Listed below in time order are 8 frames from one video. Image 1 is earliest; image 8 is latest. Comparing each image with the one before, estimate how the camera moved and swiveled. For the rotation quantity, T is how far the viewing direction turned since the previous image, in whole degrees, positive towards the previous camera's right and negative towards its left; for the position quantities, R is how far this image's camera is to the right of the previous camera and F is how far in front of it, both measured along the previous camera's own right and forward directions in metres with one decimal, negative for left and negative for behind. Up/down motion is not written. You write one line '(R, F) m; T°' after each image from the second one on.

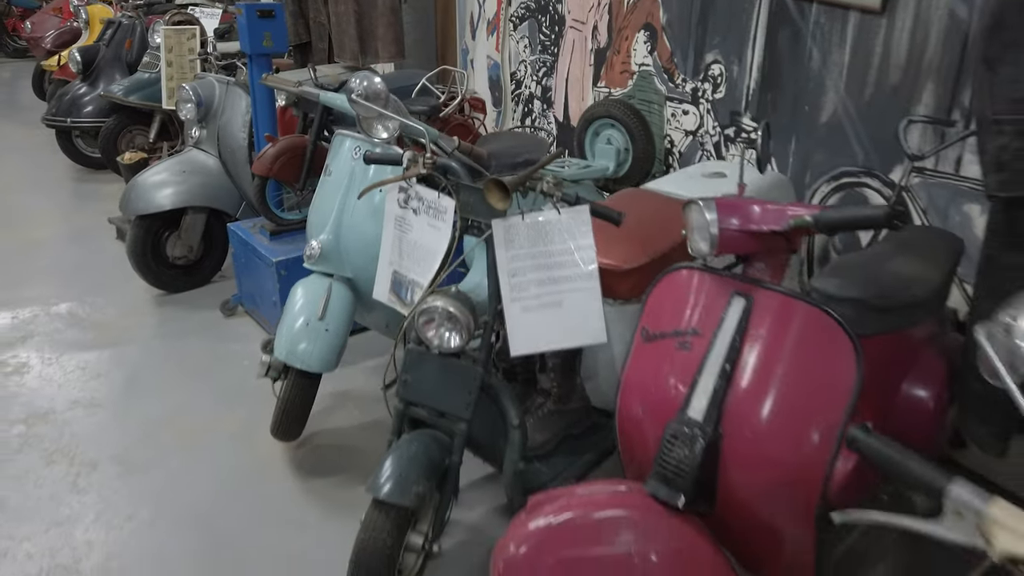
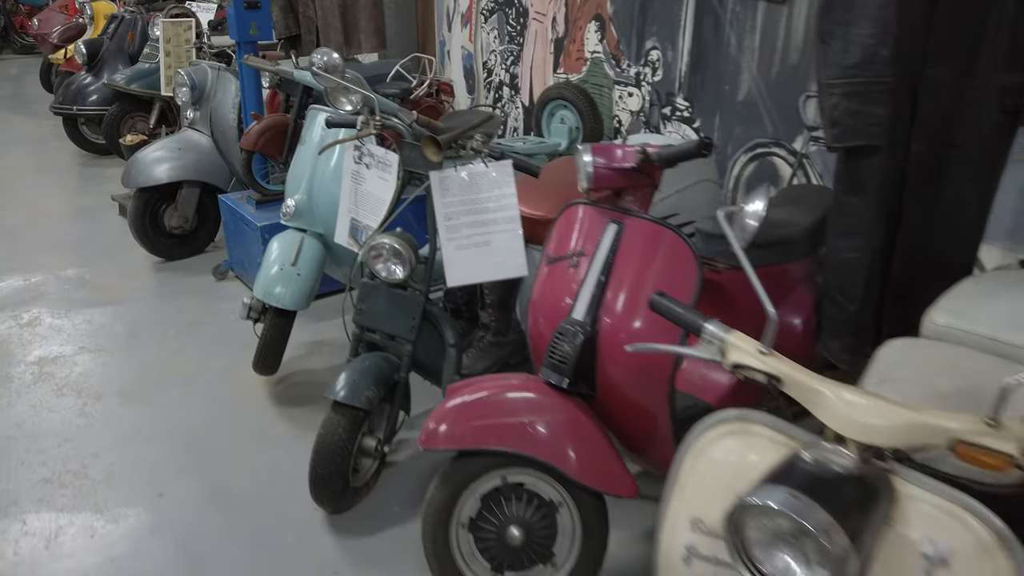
(+0.1, -0.3) m; 0°
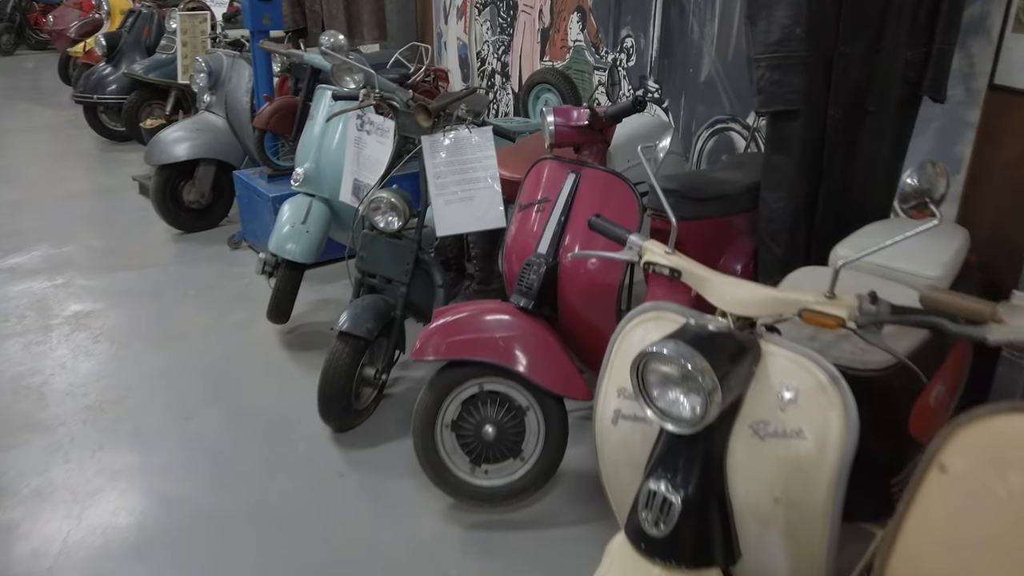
(+0.1, -0.3) m; 0°
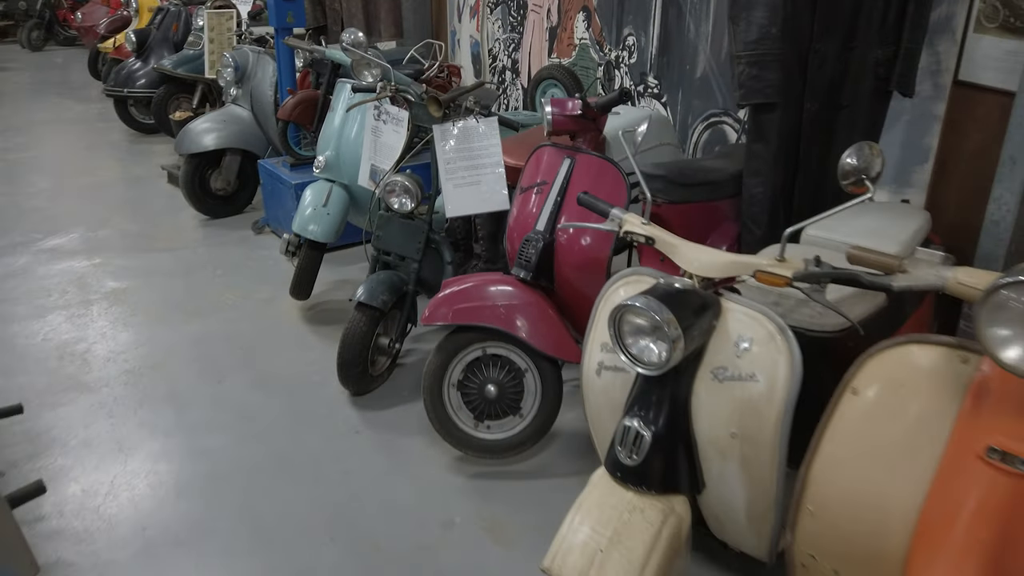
(0.0, -0.2) m; -1°
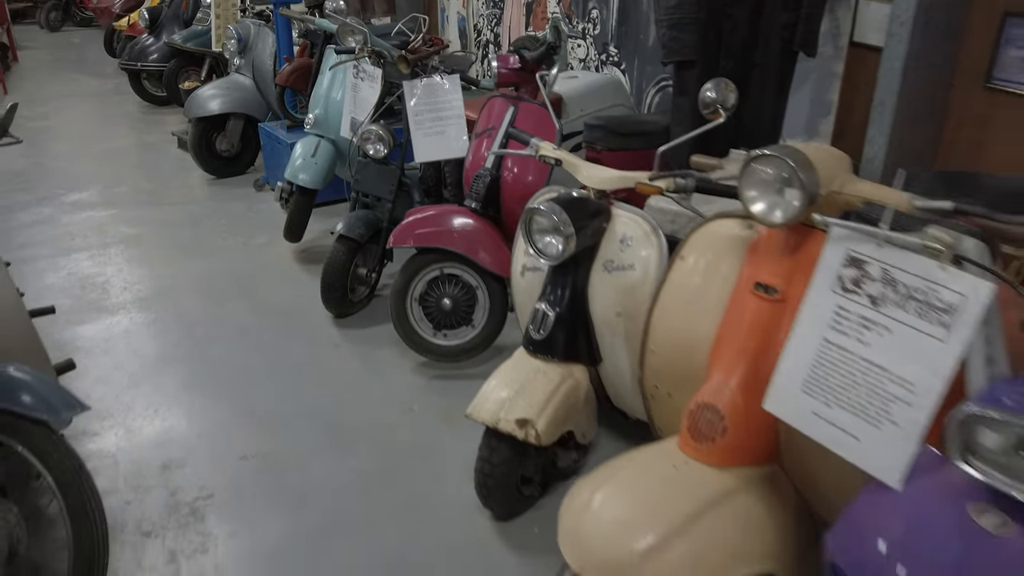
(+0.2, -0.3) m; -1°
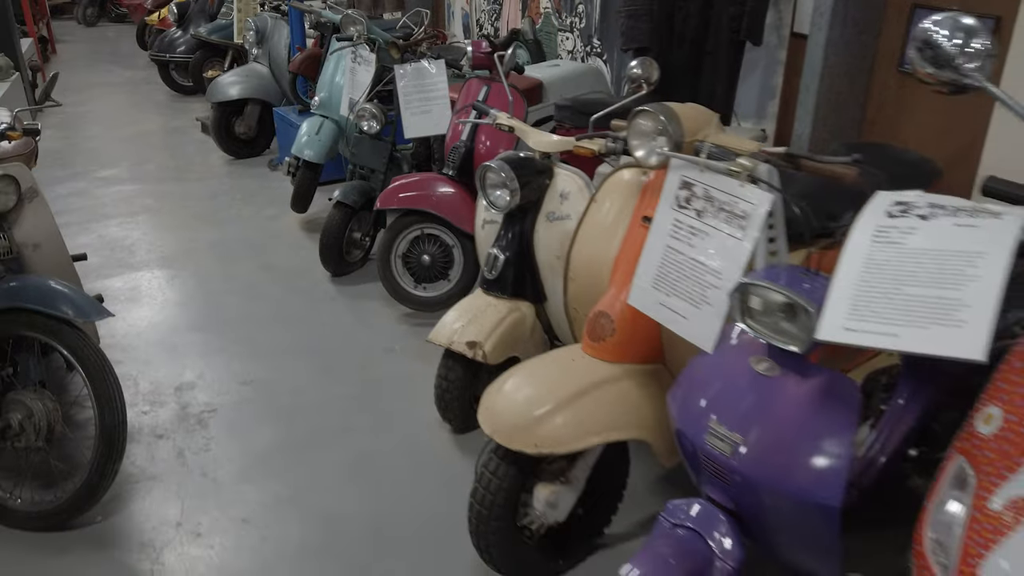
(+0.2, -0.3) m; -2°
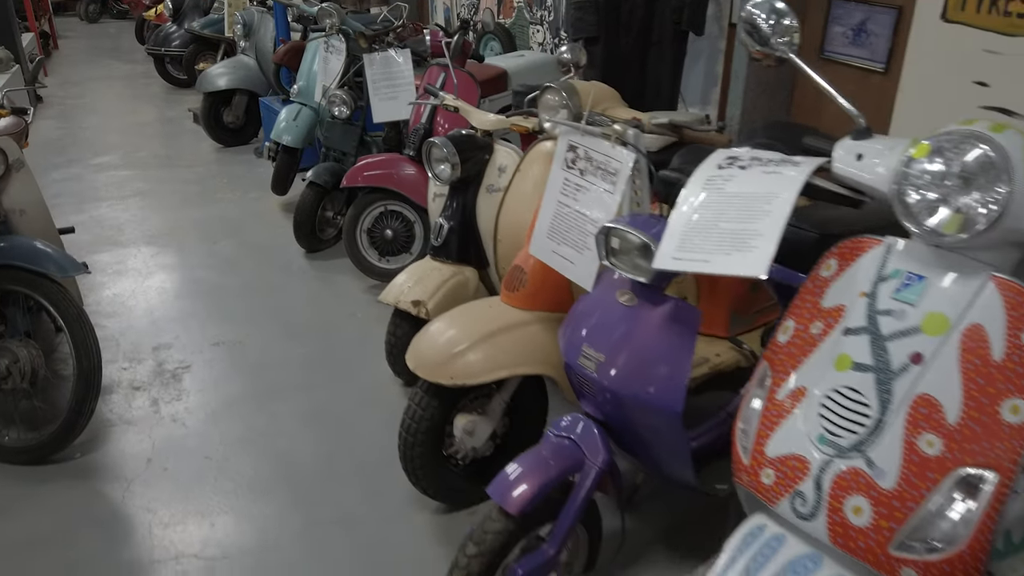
(+0.2, -0.2) m; 0°
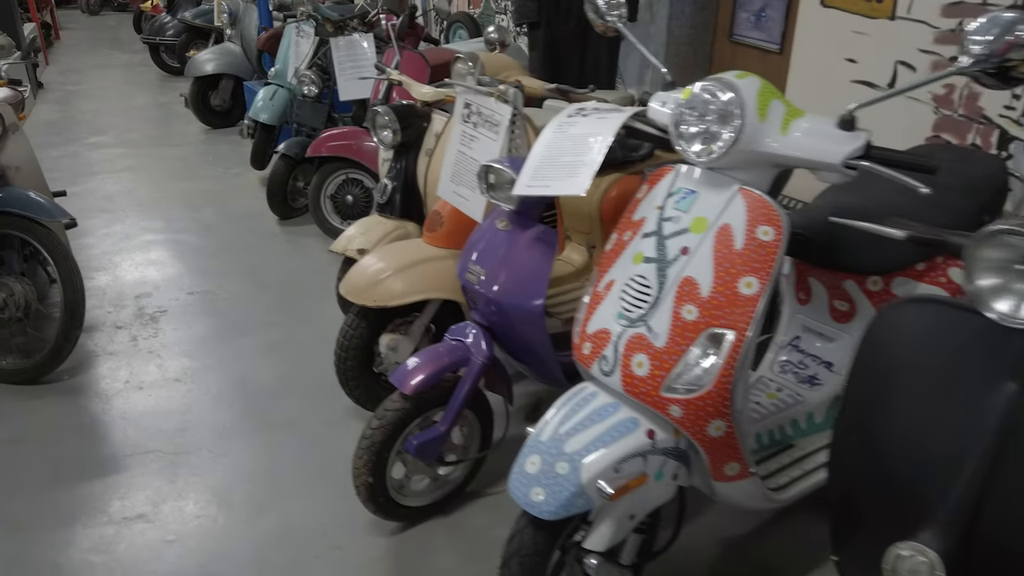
(+0.2, -0.3) m; 0°
